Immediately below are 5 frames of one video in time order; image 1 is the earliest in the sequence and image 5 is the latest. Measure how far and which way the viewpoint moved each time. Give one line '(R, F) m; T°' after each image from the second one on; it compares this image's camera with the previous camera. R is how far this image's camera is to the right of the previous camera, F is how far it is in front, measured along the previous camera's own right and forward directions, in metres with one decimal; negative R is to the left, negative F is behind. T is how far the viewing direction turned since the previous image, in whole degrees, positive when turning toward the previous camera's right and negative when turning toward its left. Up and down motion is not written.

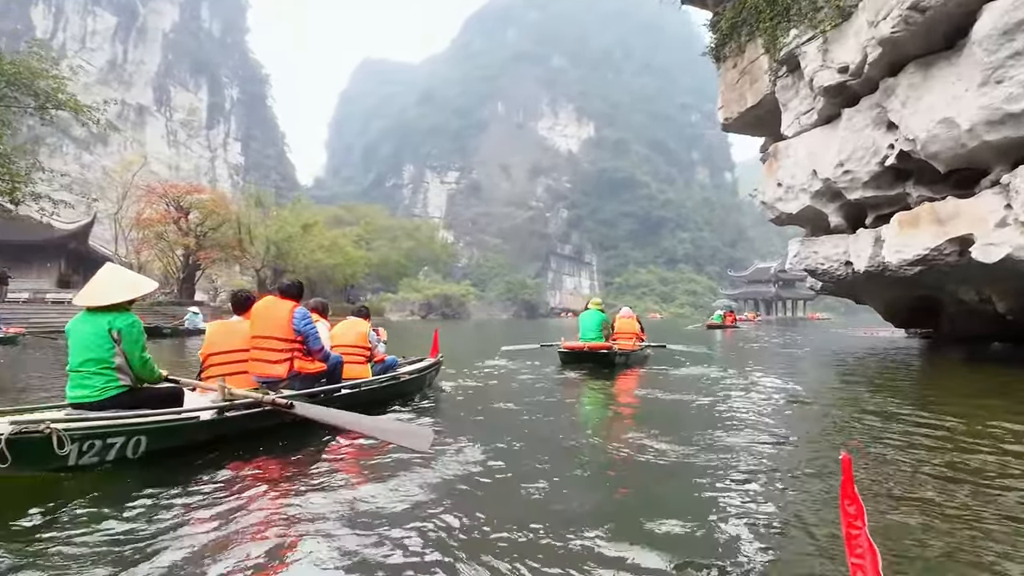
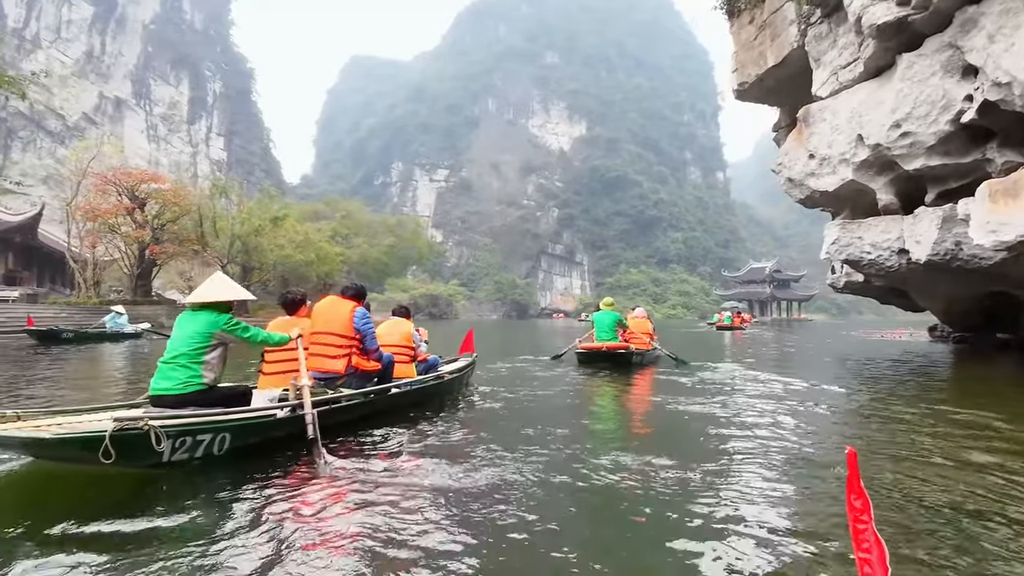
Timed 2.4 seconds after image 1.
(+0.2, +1.3) m; +1°
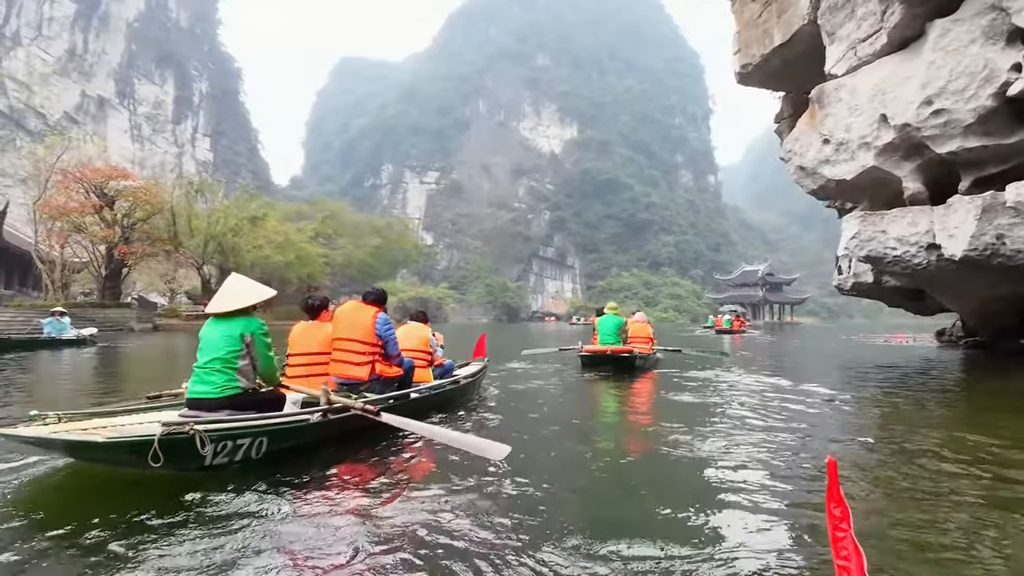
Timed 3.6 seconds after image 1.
(+0.1, +0.6) m; +1°
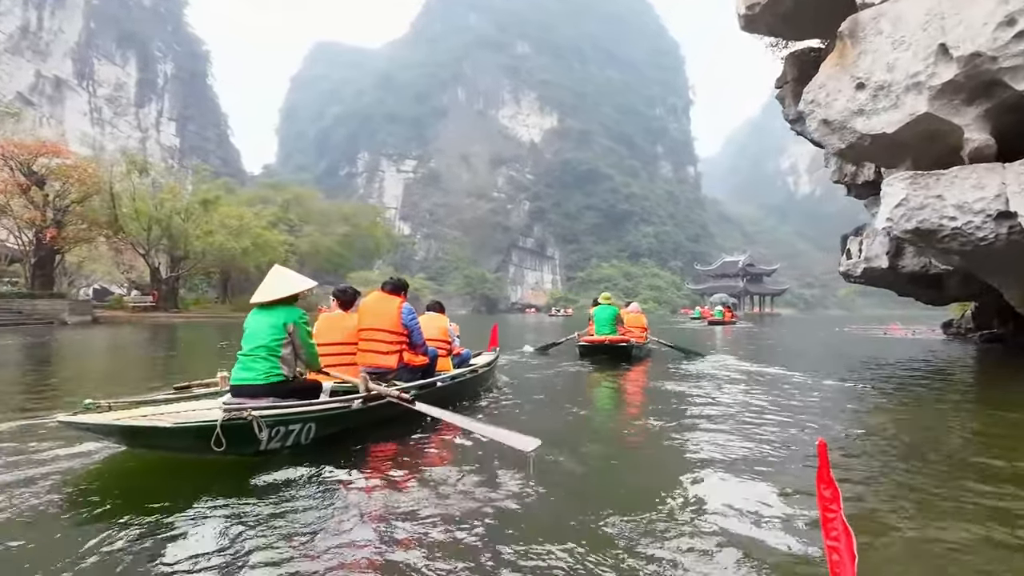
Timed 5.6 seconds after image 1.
(+0.2, +1.0) m; +2°
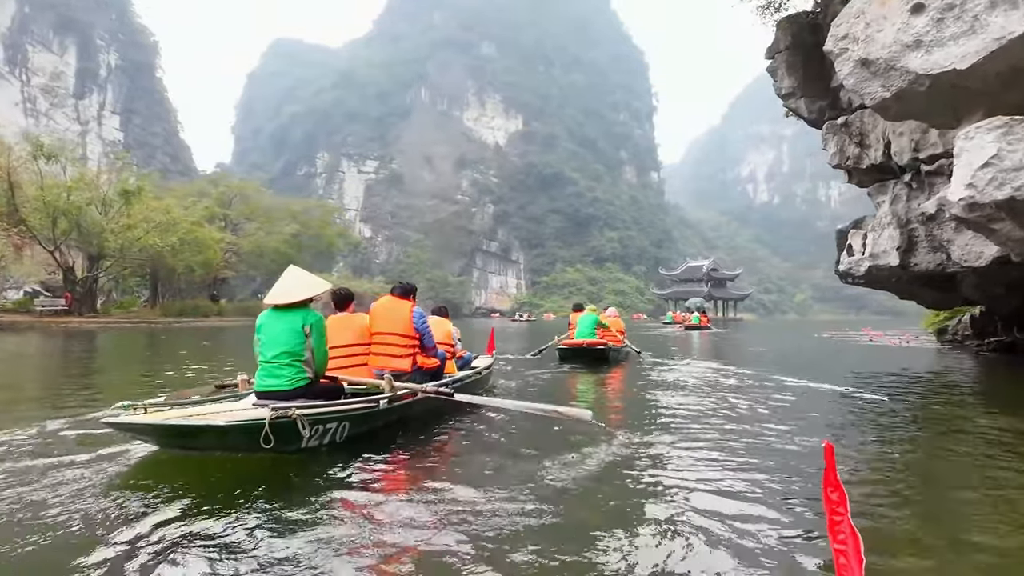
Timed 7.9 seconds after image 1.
(+0.2, +1.2) m; +3°
